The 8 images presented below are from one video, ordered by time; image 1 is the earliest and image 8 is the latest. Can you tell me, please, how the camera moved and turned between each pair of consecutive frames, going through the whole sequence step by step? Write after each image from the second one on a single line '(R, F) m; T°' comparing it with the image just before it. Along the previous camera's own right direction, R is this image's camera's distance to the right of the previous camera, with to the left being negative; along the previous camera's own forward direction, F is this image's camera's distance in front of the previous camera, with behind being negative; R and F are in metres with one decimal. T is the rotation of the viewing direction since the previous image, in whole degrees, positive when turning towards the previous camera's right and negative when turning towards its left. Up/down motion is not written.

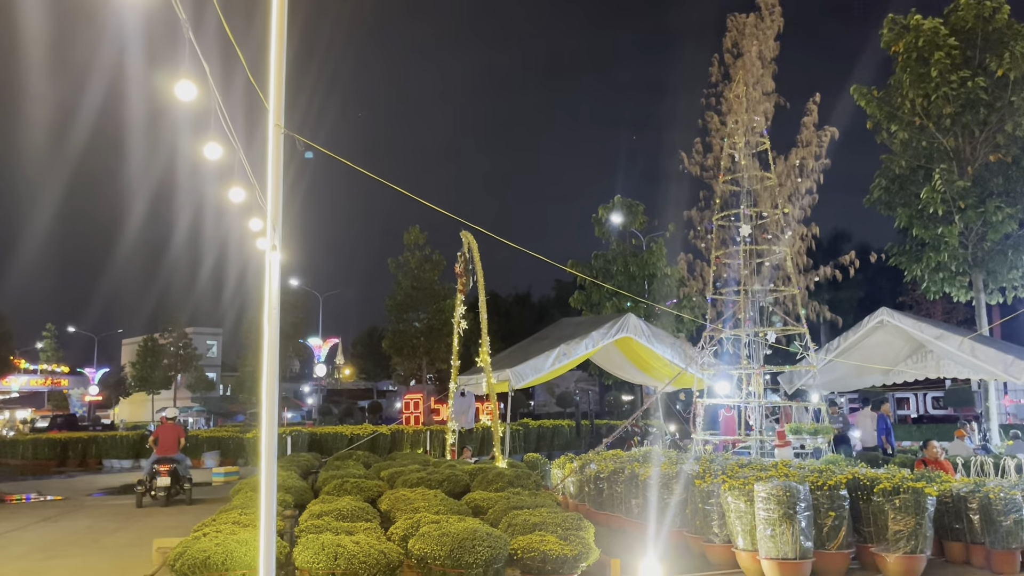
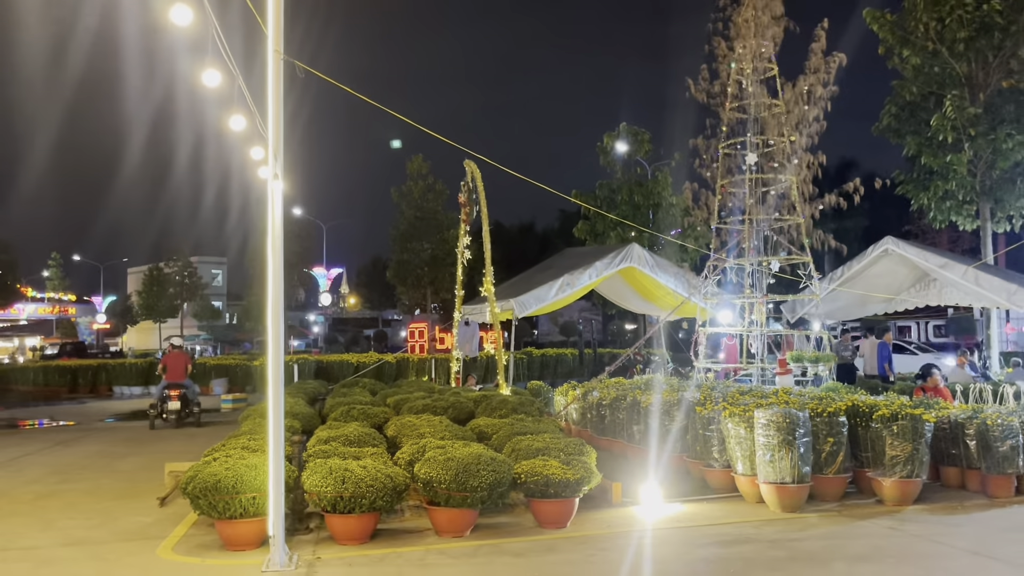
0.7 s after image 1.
(0.0, 0.0) m; 0°
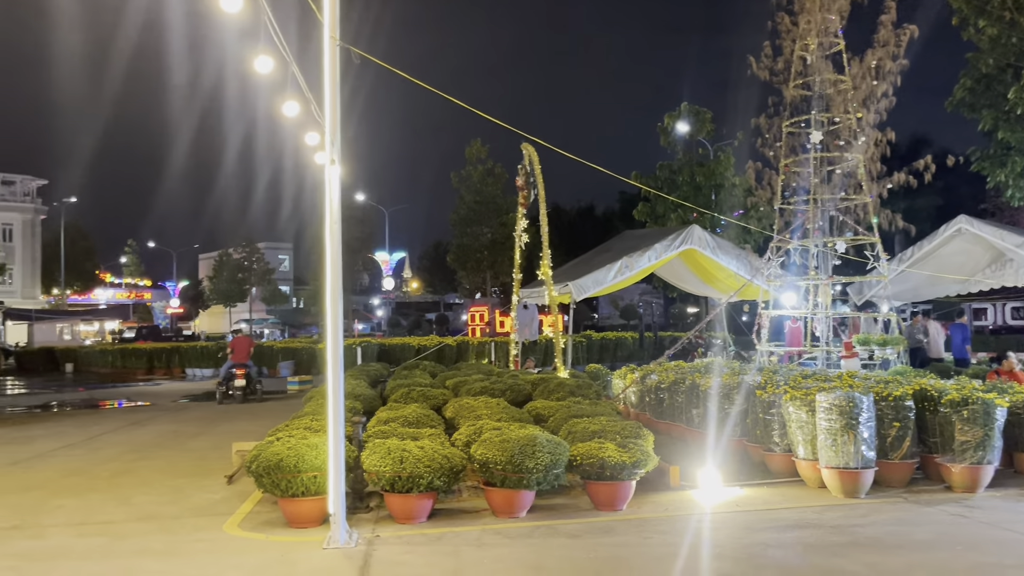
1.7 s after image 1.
(0.0, 0.0) m; -4°
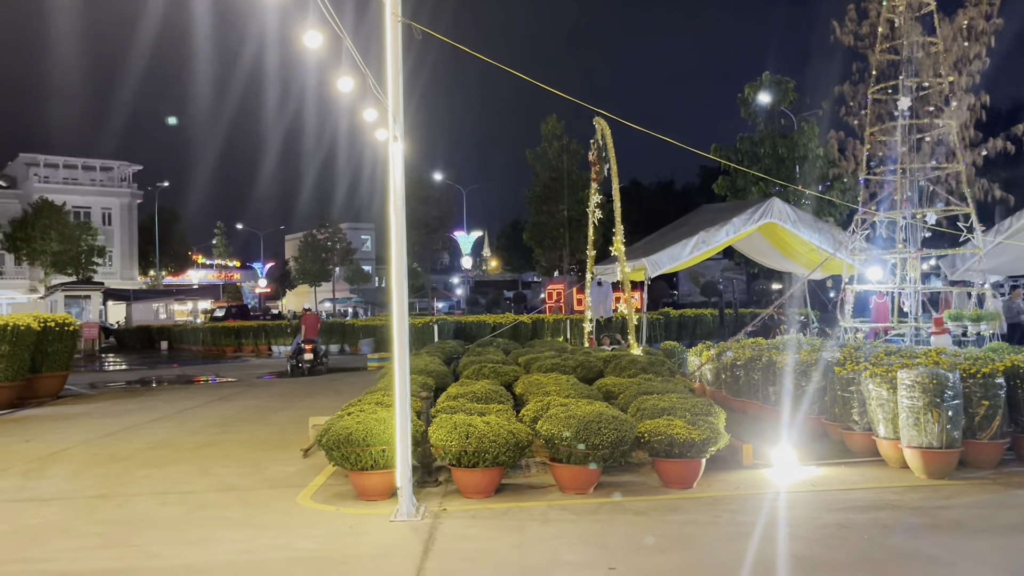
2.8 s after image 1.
(+0.1, 0.0) m; -5°
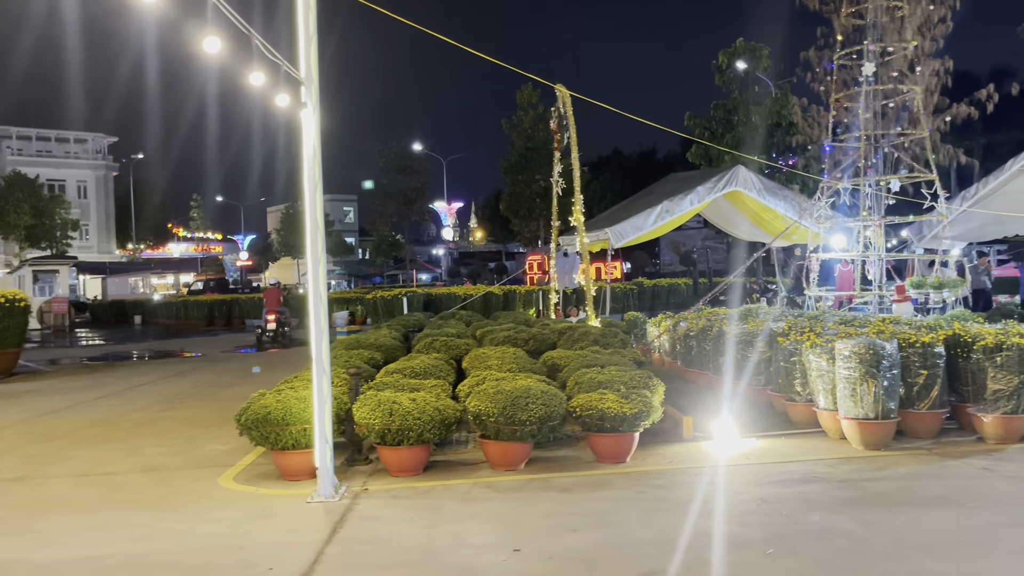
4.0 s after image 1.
(+0.4, +0.2) m; +1°
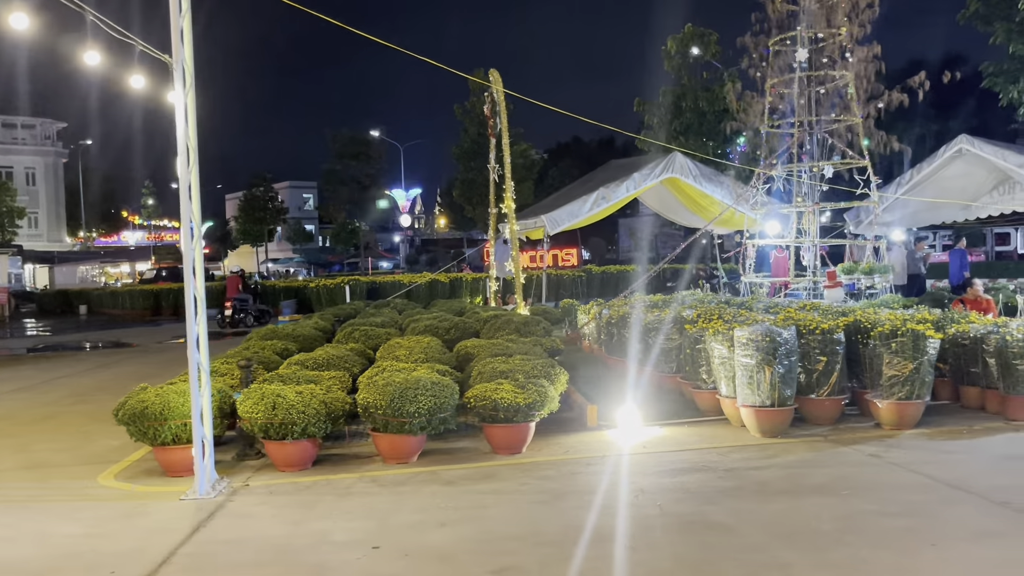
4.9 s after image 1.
(+0.5, +0.1) m; +2°
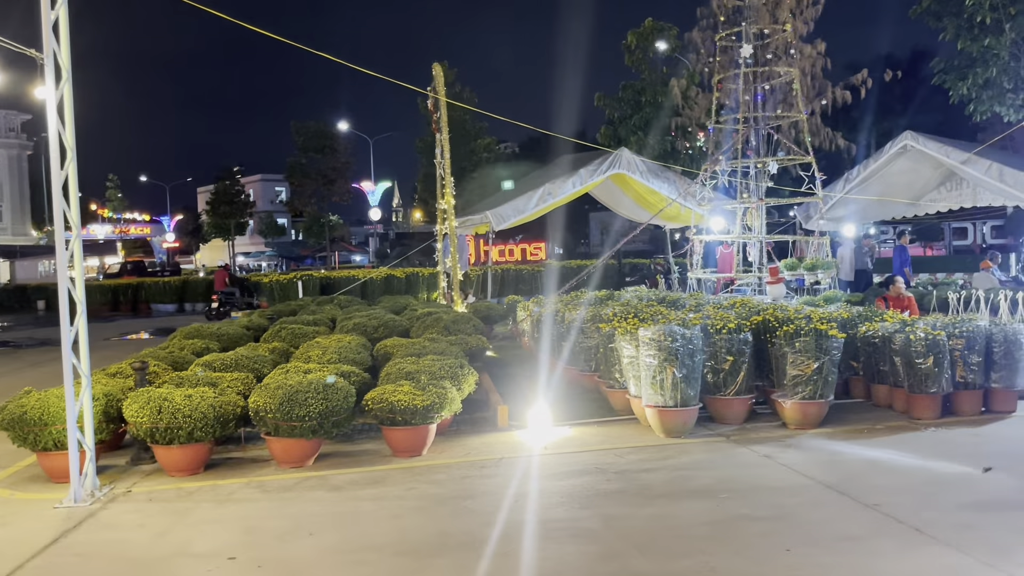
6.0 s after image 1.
(+0.6, +0.1) m; +2°
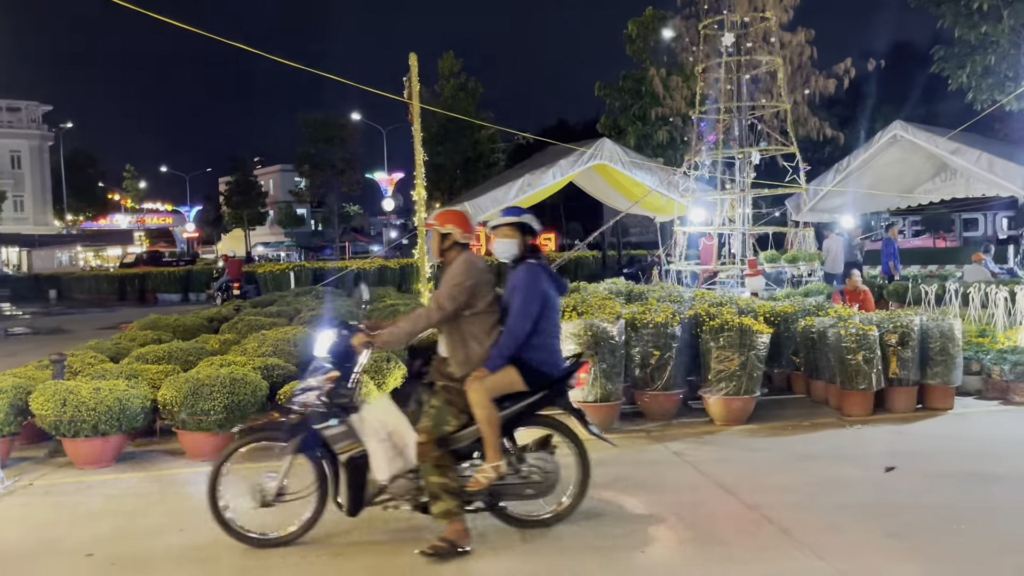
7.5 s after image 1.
(+0.8, +0.1) m; -1°
